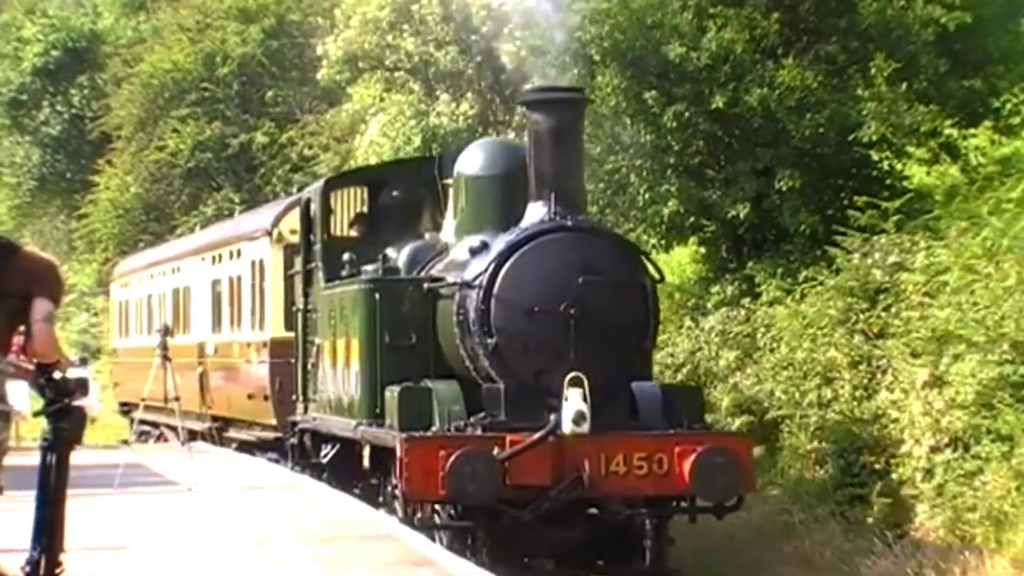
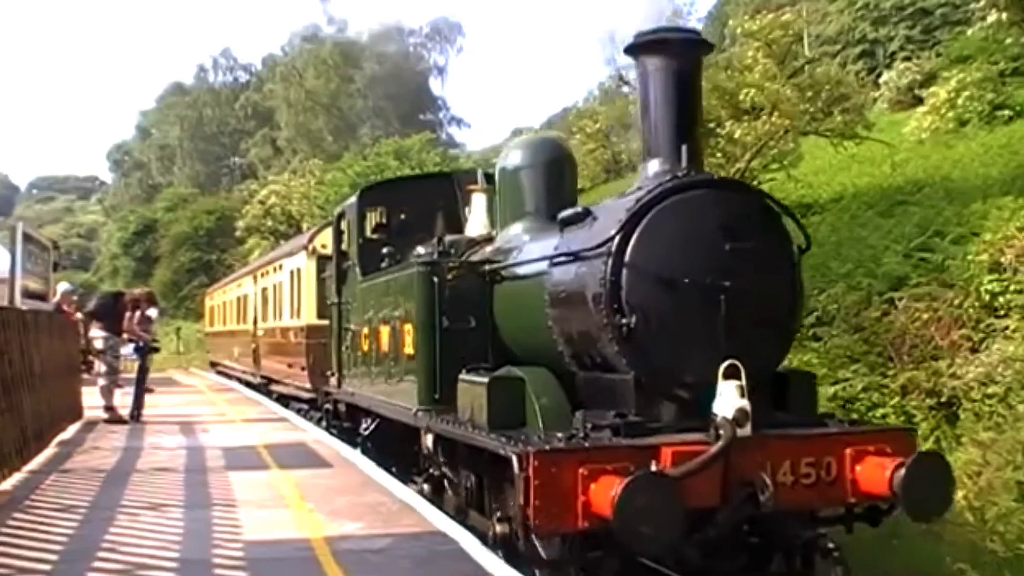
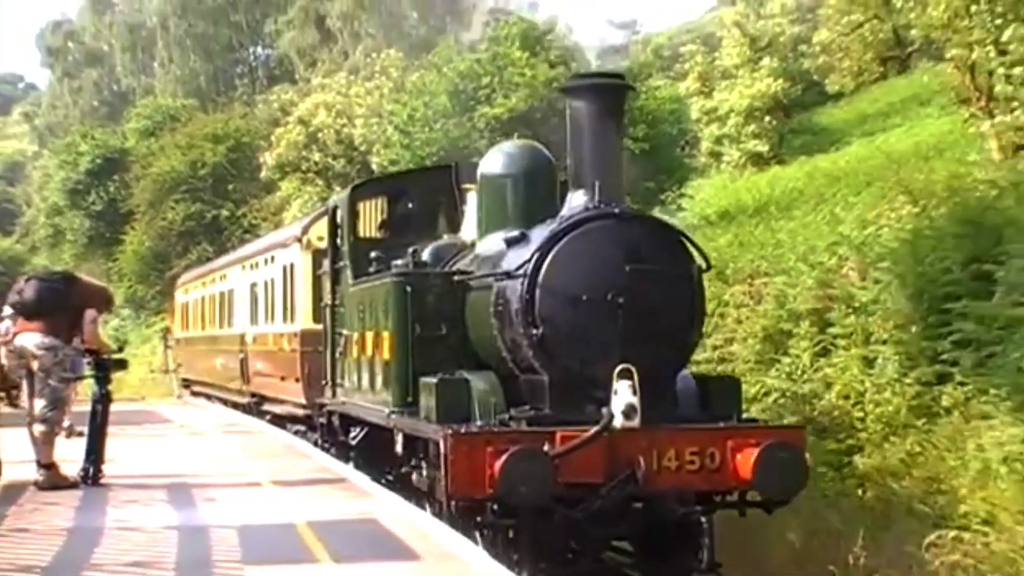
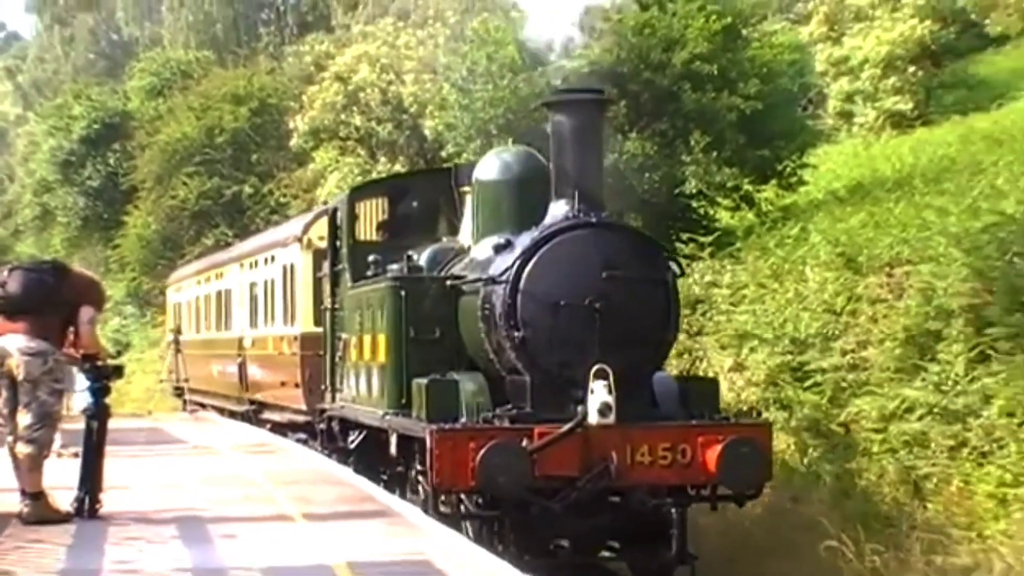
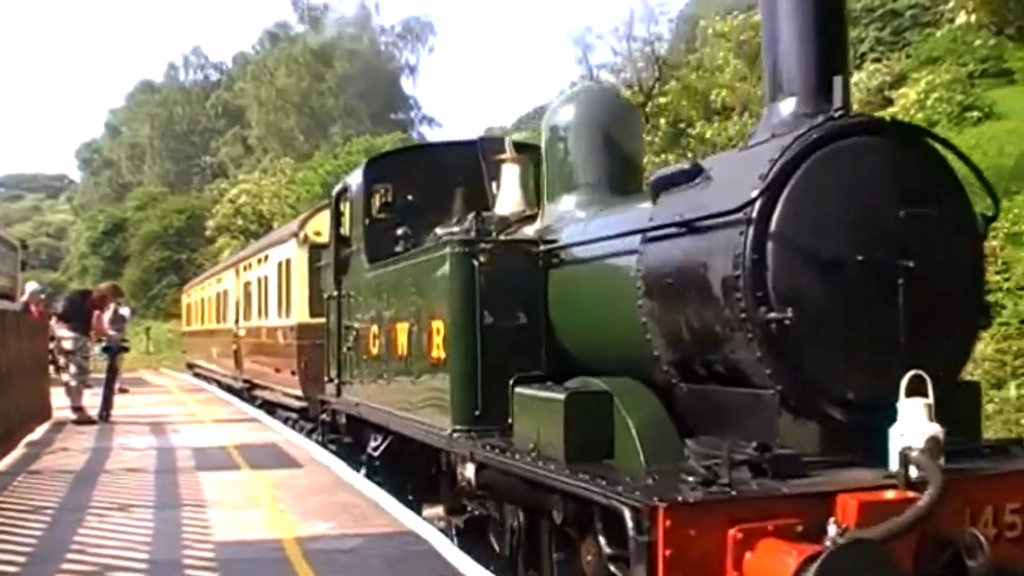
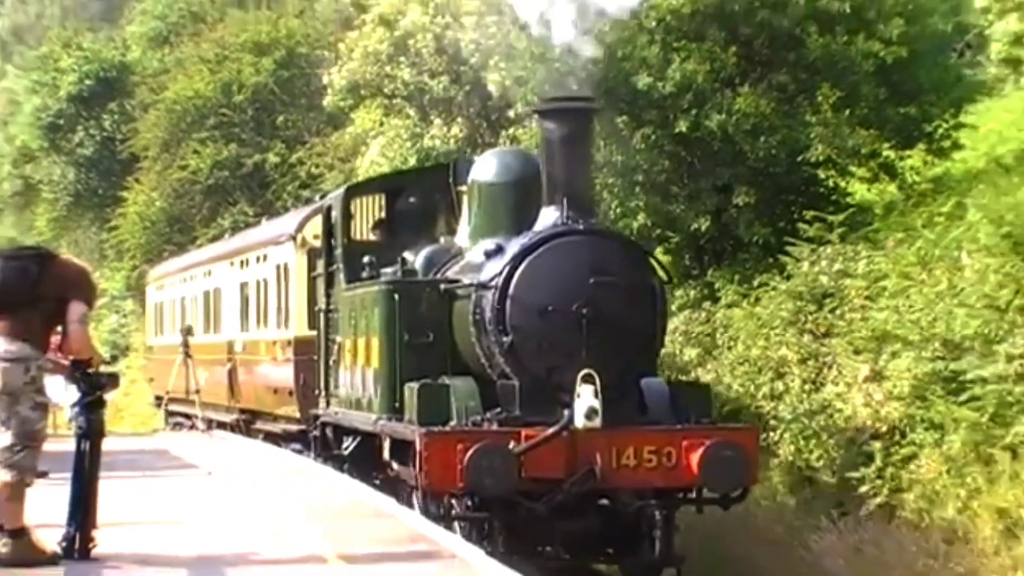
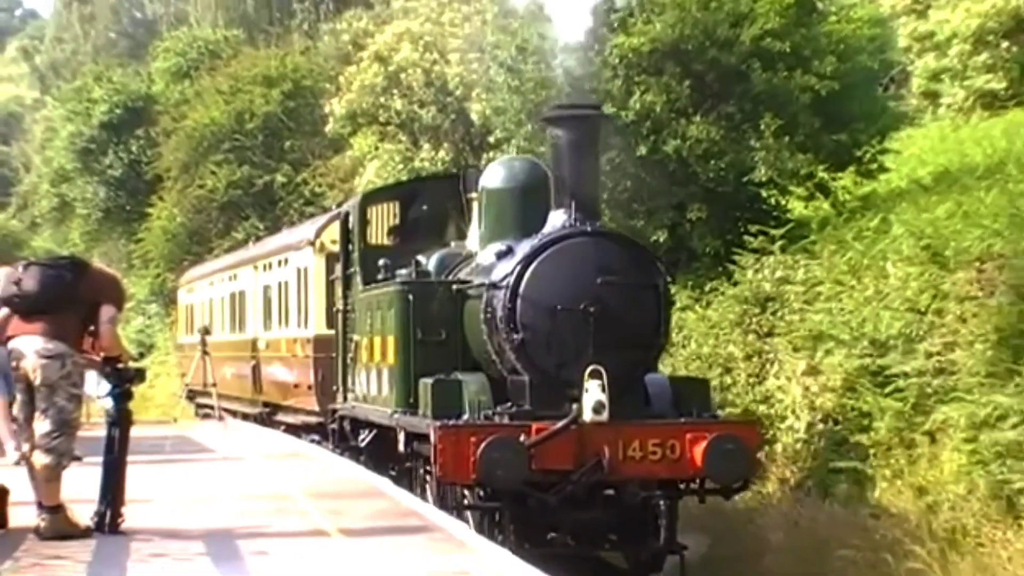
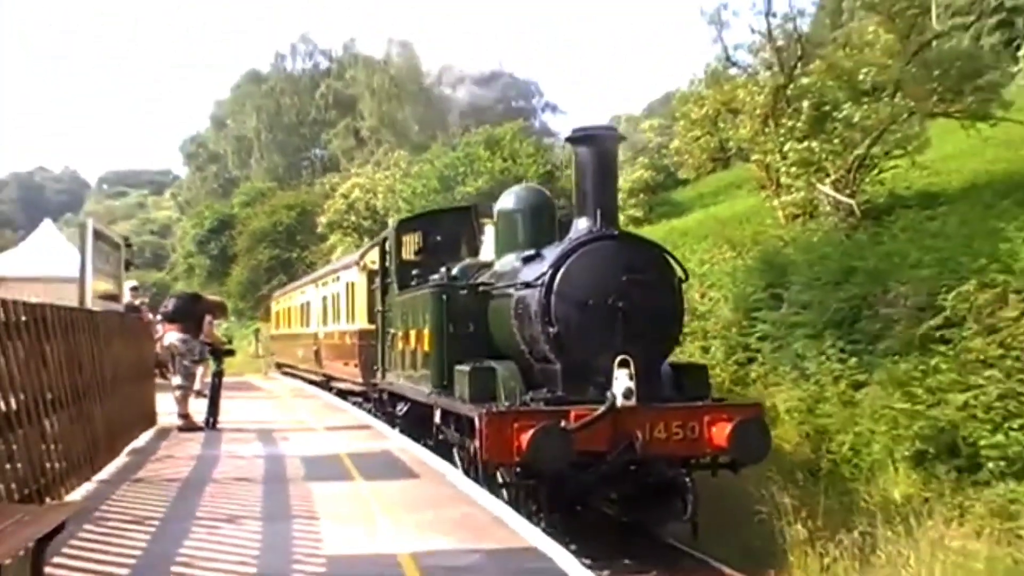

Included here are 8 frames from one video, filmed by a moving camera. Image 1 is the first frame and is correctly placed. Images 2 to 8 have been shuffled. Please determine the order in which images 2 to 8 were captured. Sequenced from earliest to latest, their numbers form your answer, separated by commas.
6, 7, 4, 3, 8, 2, 5
